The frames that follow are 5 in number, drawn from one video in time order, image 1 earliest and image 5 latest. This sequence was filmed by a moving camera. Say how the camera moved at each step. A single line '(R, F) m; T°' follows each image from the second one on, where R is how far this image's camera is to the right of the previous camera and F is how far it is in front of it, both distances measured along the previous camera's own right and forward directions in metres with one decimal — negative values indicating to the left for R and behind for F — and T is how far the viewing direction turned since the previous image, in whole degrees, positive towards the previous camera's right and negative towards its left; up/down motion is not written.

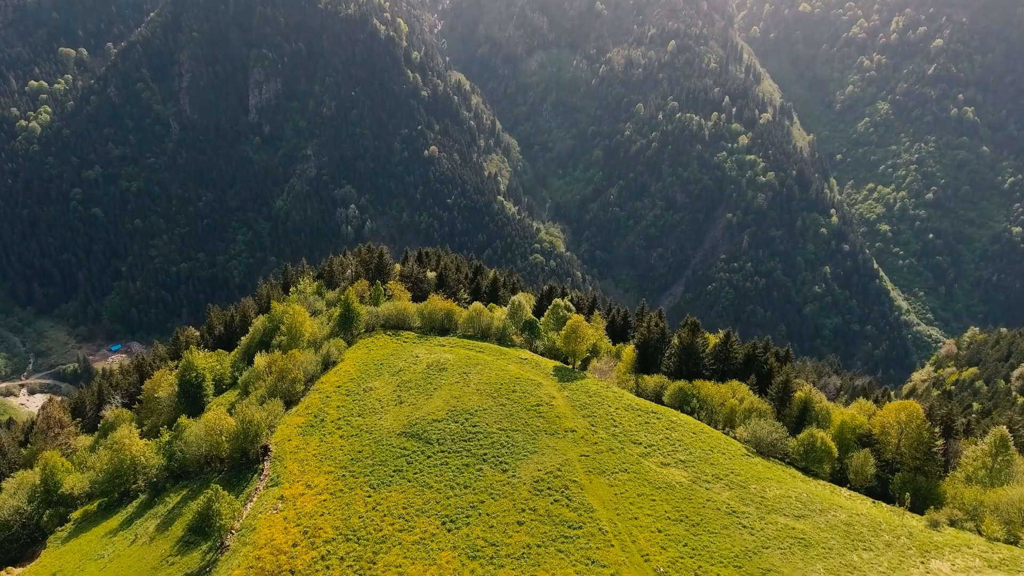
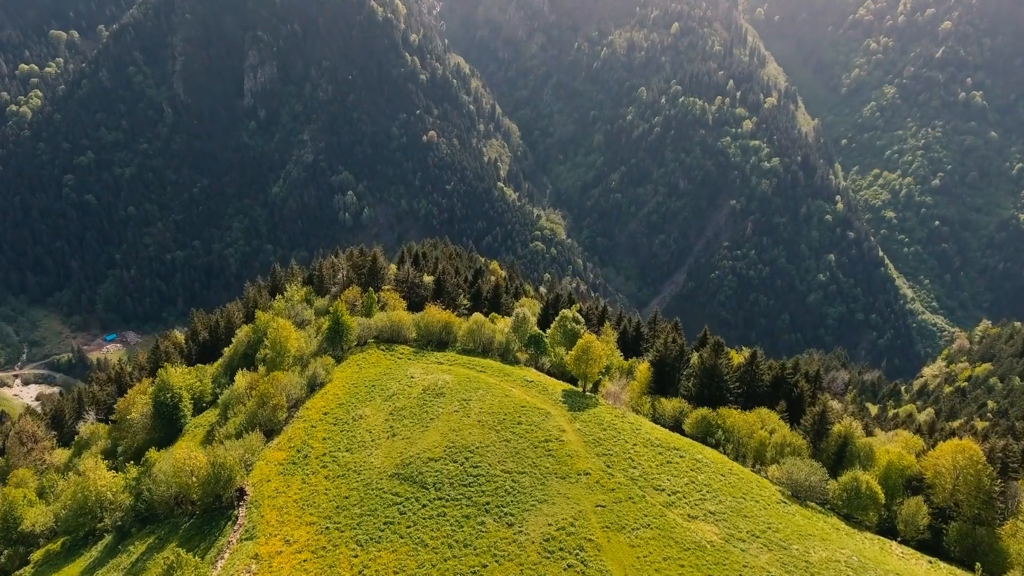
(-0.3, +4.6) m; 0°
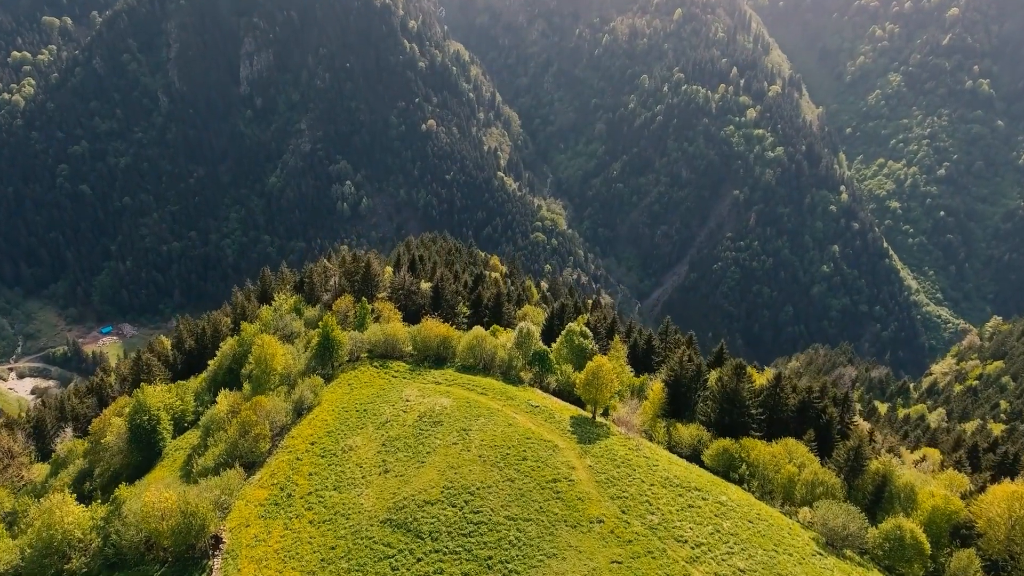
(-0.2, +3.7) m; 0°
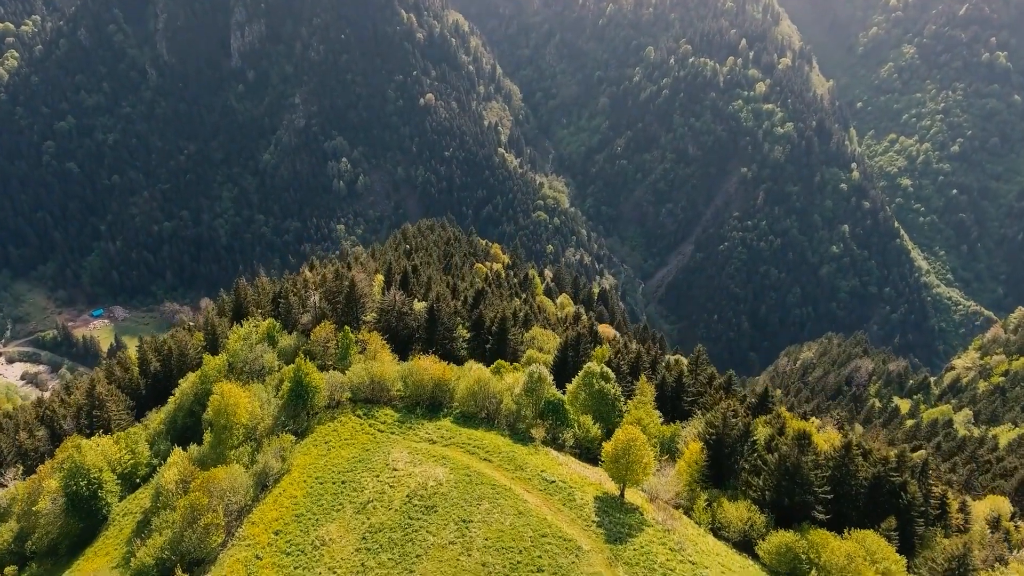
(-0.5, +8.0) m; 0°
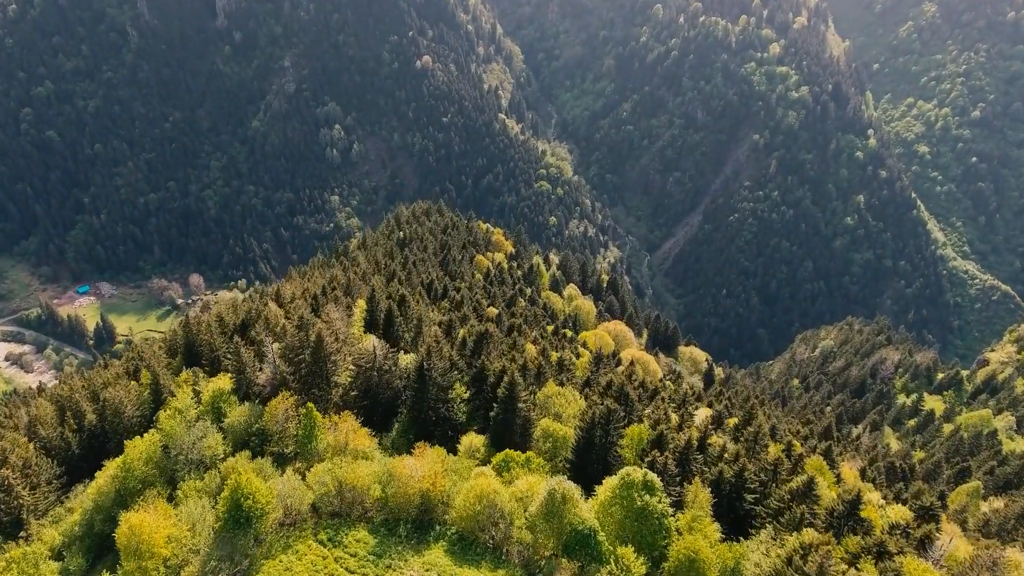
(-0.6, +11.1) m; 0°
